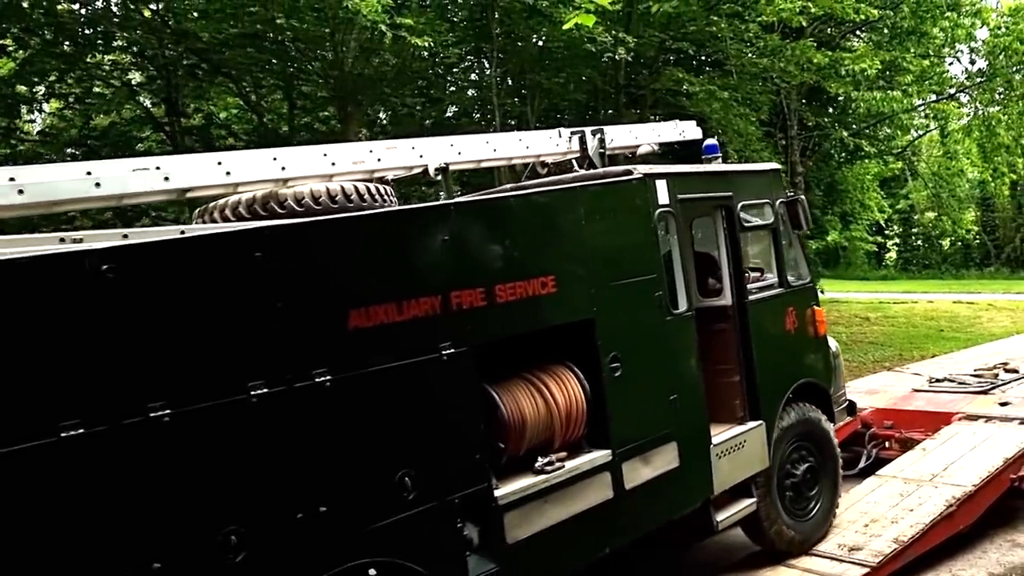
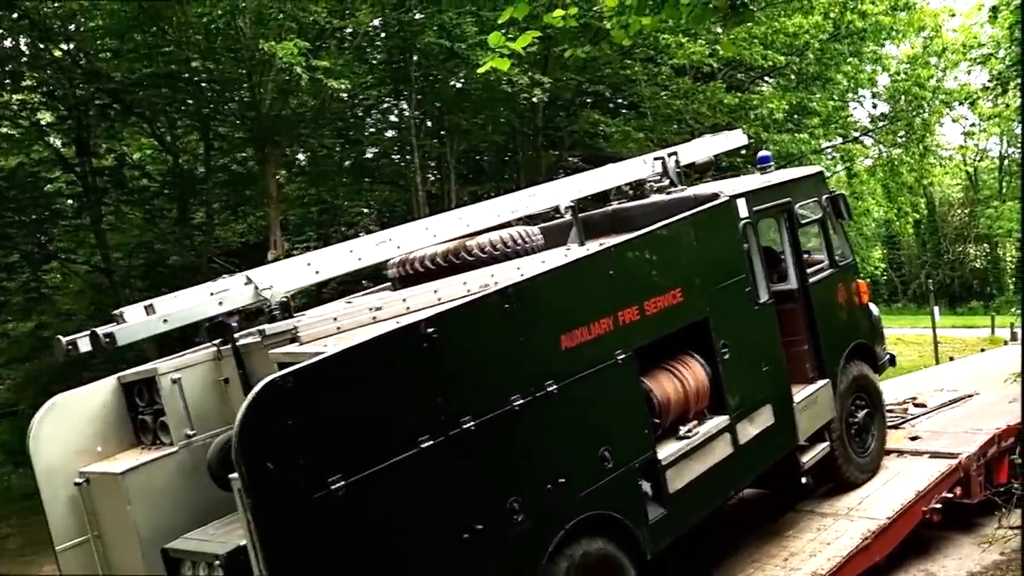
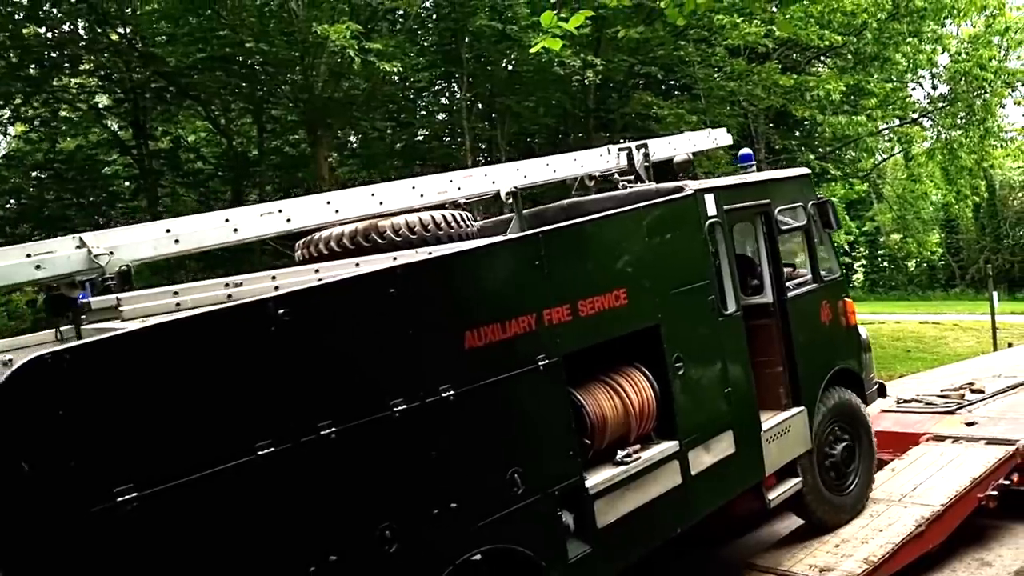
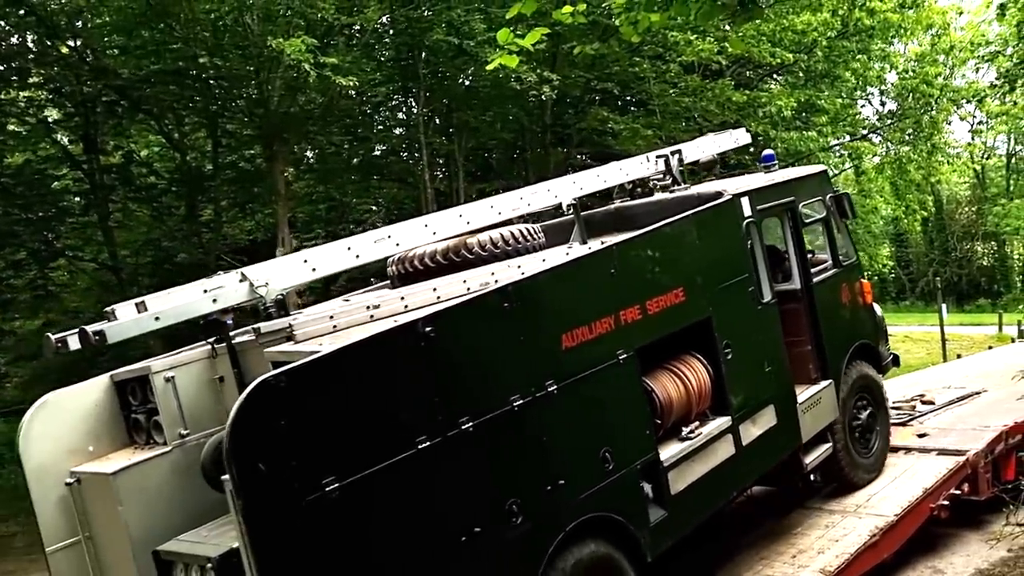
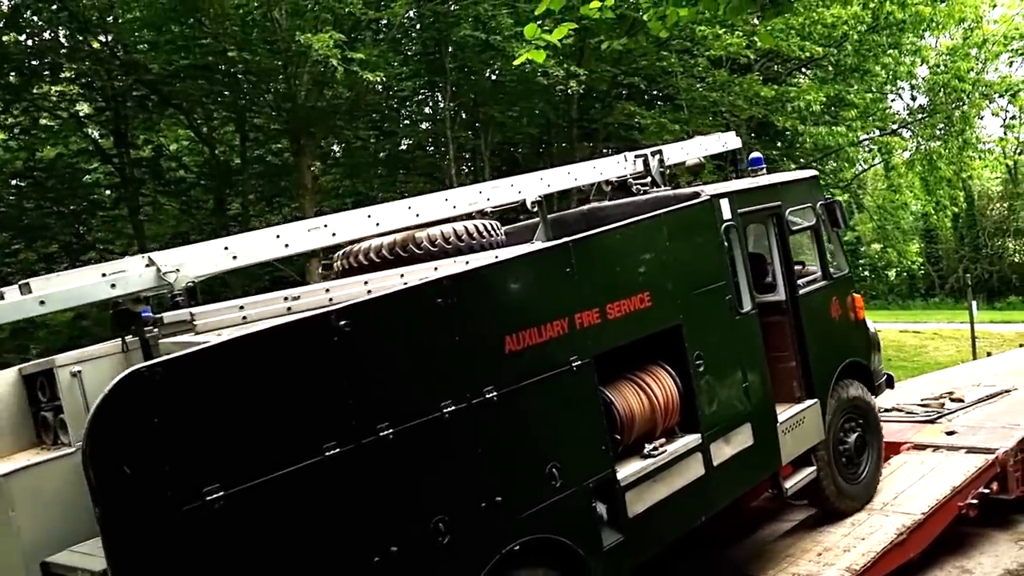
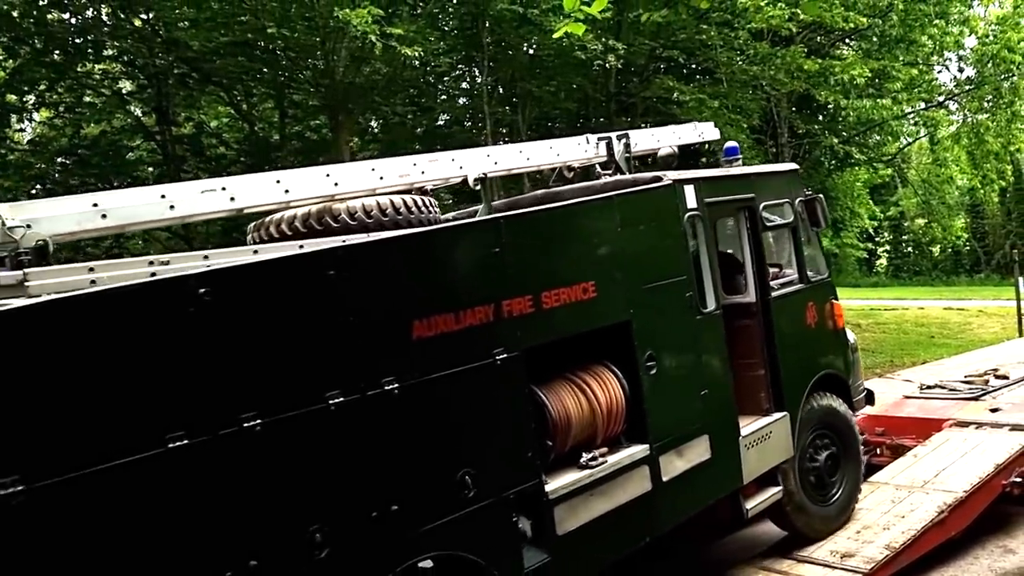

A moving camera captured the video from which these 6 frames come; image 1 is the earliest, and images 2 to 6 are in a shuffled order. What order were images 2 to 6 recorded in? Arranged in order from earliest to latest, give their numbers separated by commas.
6, 3, 5, 4, 2
